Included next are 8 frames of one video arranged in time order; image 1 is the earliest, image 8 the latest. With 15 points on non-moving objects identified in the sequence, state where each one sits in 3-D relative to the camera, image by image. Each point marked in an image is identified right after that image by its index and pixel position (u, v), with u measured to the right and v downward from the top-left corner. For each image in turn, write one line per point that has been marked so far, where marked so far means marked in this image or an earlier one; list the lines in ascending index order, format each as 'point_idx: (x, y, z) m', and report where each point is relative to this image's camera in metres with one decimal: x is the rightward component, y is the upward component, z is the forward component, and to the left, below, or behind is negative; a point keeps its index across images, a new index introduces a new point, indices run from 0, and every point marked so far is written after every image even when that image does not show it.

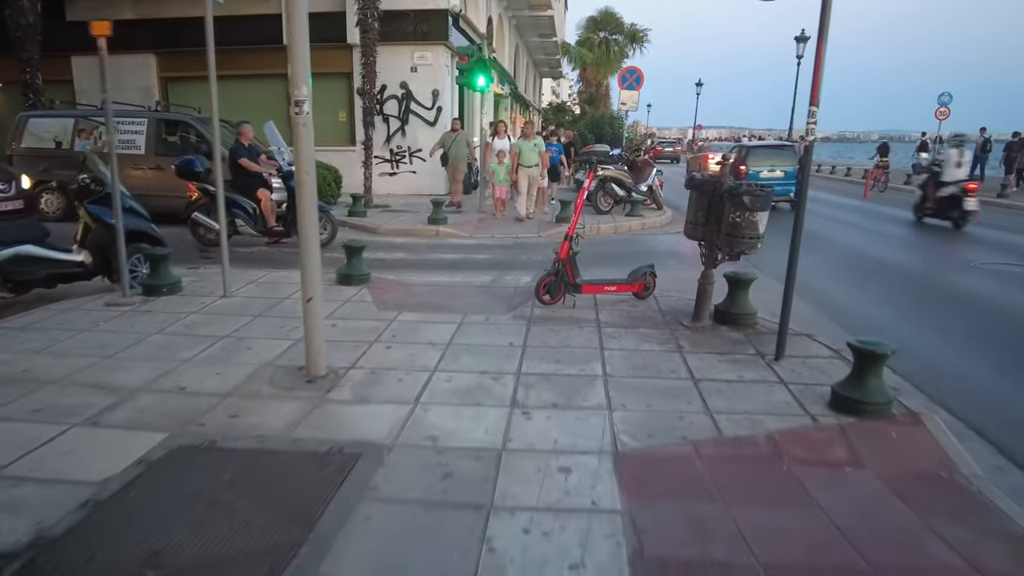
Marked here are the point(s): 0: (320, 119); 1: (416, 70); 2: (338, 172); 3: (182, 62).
0: (-5.2, +4.6, +18.4) m
1: (-2.5, +5.5, +17.2) m
2: (-4.0, +2.7, +15.6) m
3: (-9.0, +6.2, +18.7) m
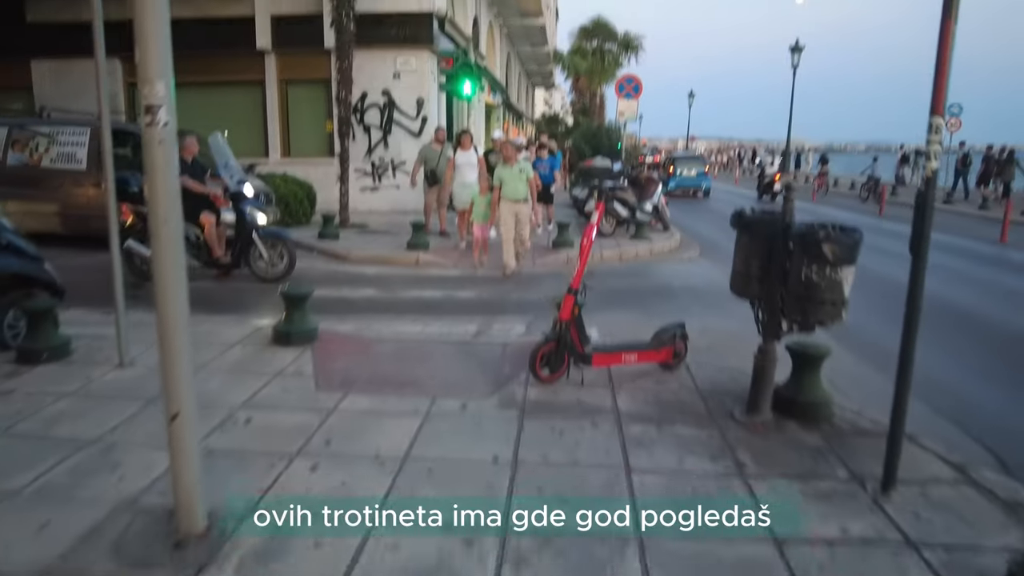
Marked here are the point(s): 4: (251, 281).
0: (-5.3, +3.9, +16.7) m
1: (-2.6, +4.9, +15.6) m
2: (-4.1, +2.0, +13.9) m
3: (-9.2, +5.6, +17.1) m
4: (-3.7, +0.1, +9.7) m
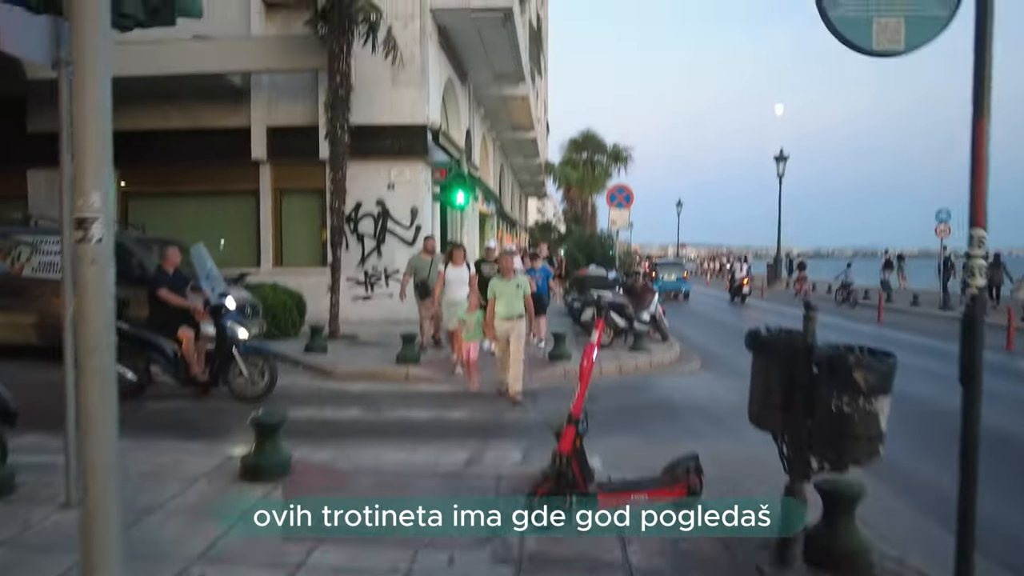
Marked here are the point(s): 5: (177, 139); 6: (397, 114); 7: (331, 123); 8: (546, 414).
0: (-5.5, +1.2, +16.6) m
1: (-2.8, +2.3, +15.7) m
2: (-4.2, -0.2, +13.6) m
3: (-9.3, +2.8, +17.2) m
4: (-3.8, -1.5, +9.1) m
5: (-8.3, +3.7, +16.8) m
6: (-2.6, +4.0, +15.7) m
7: (-3.6, +3.3, +13.5) m
8: (+0.4, -1.5, +8.1) m
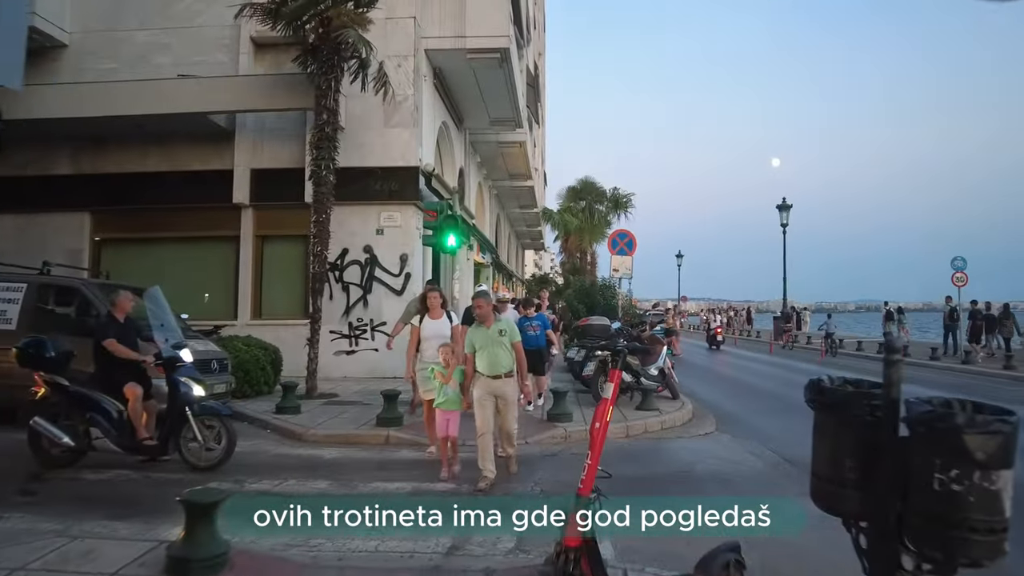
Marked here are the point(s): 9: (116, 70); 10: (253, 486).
0: (-5.6, 0.0, +15.6) m
1: (-2.9, +1.2, +14.8) m
2: (-4.3, -1.1, +12.5) m
3: (-9.4, +1.6, +16.3) m
4: (-3.9, -2.1, +7.9) m
5: (-8.4, +2.5, +16.0) m
6: (-2.7, +2.9, +14.9) m
7: (-3.7, +2.4, +12.7) m
8: (+0.3, -2.0, +7.0) m
9: (-9.6, +5.3, +16.5) m
10: (-2.7, -2.1, +7.2) m
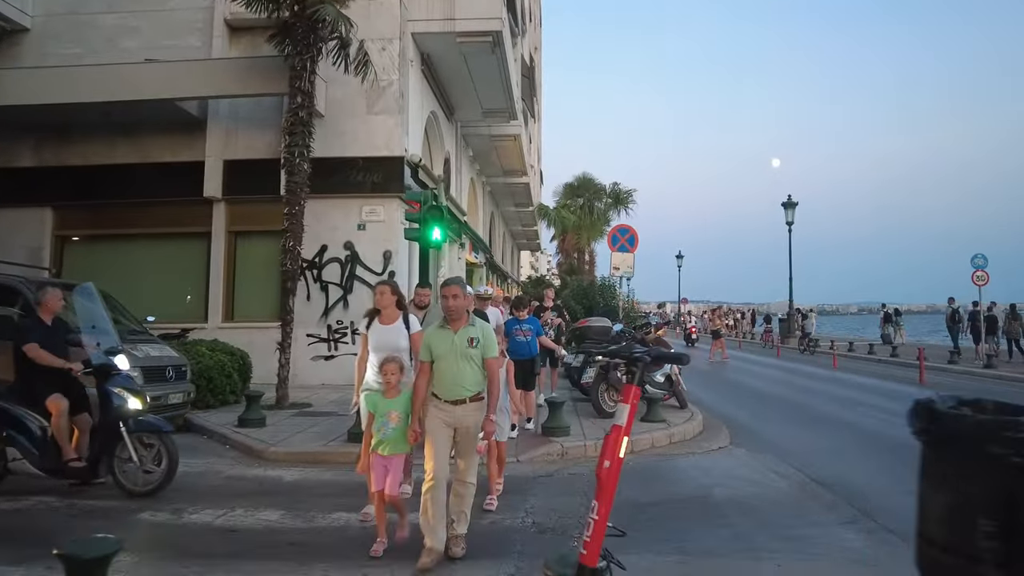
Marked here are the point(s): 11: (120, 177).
0: (-5.7, 0.0, +14.5) m
1: (-3.0, +1.2, +13.7) m
2: (-4.5, -1.1, +11.4) m
3: (-9.6, +1.6, +15.2) m
4: (-4.0, -2.0, +6.8) m
5: (-8.5, +2.5, +14.9) m
6: (-2.9, +2.9, +13.8) m
7: (-3.8, +2.4, +11.6) m
8: (+0.2, -2.0, +5.9) m
9: (-9.8, +5.3, +15.5) m
10: (-2.8, -2.0, +6.1) m
11: (-8.5, +2.4, +14.8) m
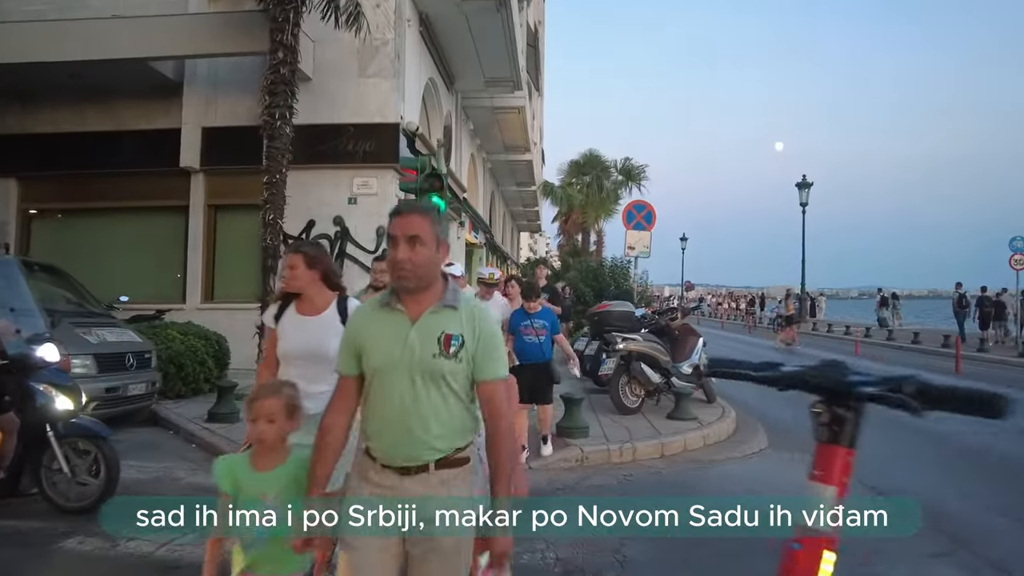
0: (-5.6, +0.4, +13.3) m
1: (-2.9, +1.6, +12.5) m
2: (-4.4, -0.8, +10.2) m
3: (-9.5, +2.0, +14.0) m
4: (-3.9, -1.8, +5.7) m
5: (-8.4, +2.9, +13.6) m
6: (-2.7, +3.3, +12.5) m
7: (-3.7, +2.7, +10.3) m
8: (+0.3, -1.8, +4.7) m
9: (-9.6, +5.7, +14.1) m
10: (-2.7, -1.9, +4.9) m
11: (-8.4, +2.9, +13.6) m
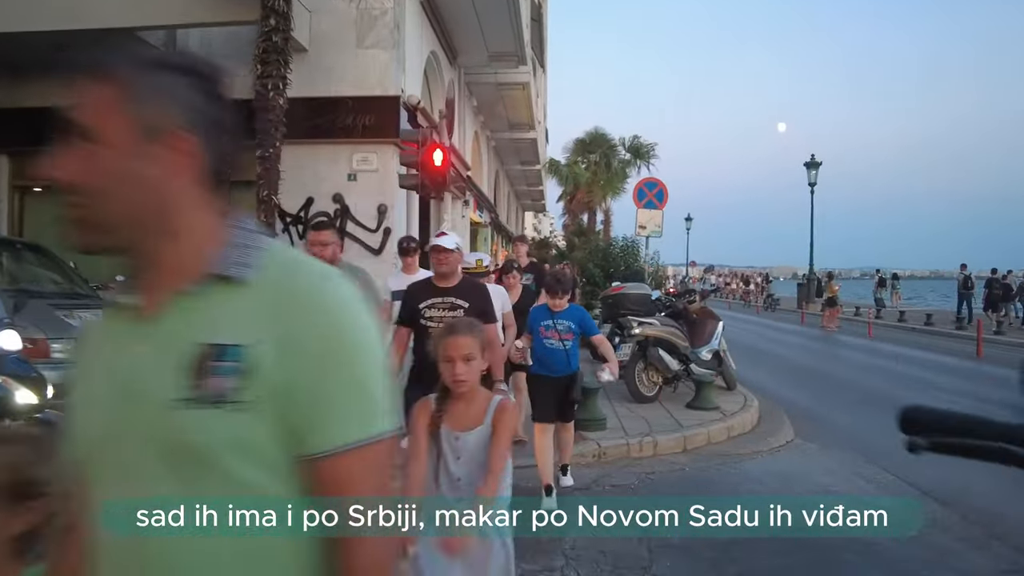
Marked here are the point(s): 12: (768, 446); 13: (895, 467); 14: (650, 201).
0: (-5.5, +0.8, +12.8) m
1: (-2.8, +1.9, +11.9) m
2: (-4.2, -0.5, +9.7) m
3: (-9.3, +2.4, +13.4) m
4: (-3.8, -1.7, +5.2) m
5: (-8.3, +3.2, +13.0) m
6: (-2.6, +3.6, +11.9) m
7: (-3.6, +3.0, +9.7) m
8: (+0.4, -1.7, +4.3) m
9: (-9.5, +6.1, +13.5) m
10: (-2.6, -1.7, +4.5) m
11: (-8.3, +3.2, +13.0) m
12: (+2.6, -1.6, +7.0) m
13: (+3.6, -1.7, +6.4) m
14: (+2.7, +1.7, +13.4) m
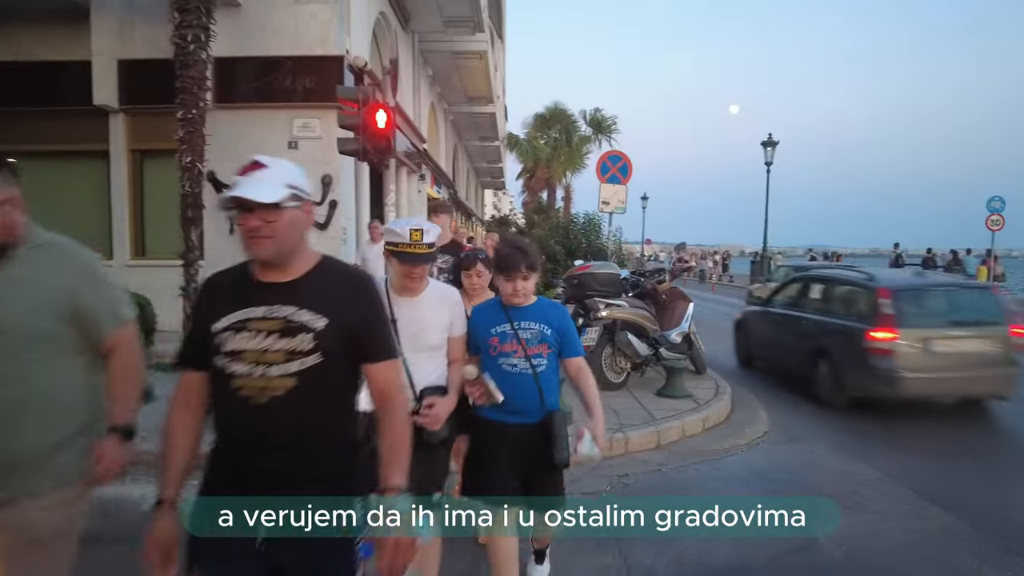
0: (-6.2, +1.2, +11.7) m
1: (-3.5, +2.3, +11.0) m
2: (-4.8, -0.3, +8.7) m
3: (-10.1, +2.8, +12.0) m
4: (-4.1, -1.5, +4.3) m
5: (-9.0, +3.6, +11.6) m
6: (-3.3, +3.9, +10.9) m
7: (-4.1, +3.2, +8.7) m
8: (+0.2, -1.6, +3.6) m
9: (-10.3, +6.5, +11.9) m
10: (-2.9, -1.6, +3.6) m
11: (-9.0, +3.6, +11.6) m
12: (+2.2, -1.4, +6.5) m
13: (+3.2, -1.5, +5.9) m
14: (+1.9, +2.1, +12.8) m
